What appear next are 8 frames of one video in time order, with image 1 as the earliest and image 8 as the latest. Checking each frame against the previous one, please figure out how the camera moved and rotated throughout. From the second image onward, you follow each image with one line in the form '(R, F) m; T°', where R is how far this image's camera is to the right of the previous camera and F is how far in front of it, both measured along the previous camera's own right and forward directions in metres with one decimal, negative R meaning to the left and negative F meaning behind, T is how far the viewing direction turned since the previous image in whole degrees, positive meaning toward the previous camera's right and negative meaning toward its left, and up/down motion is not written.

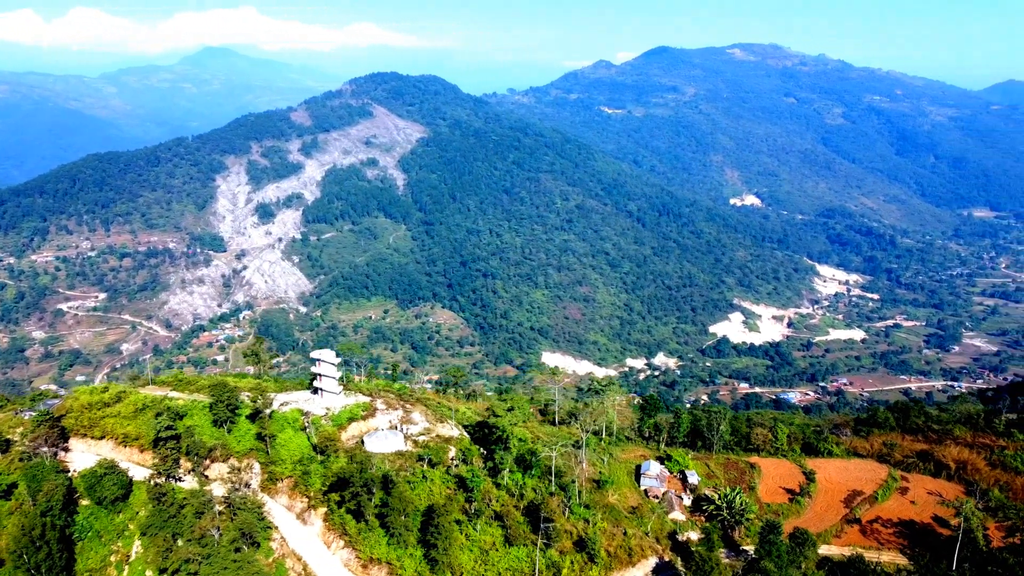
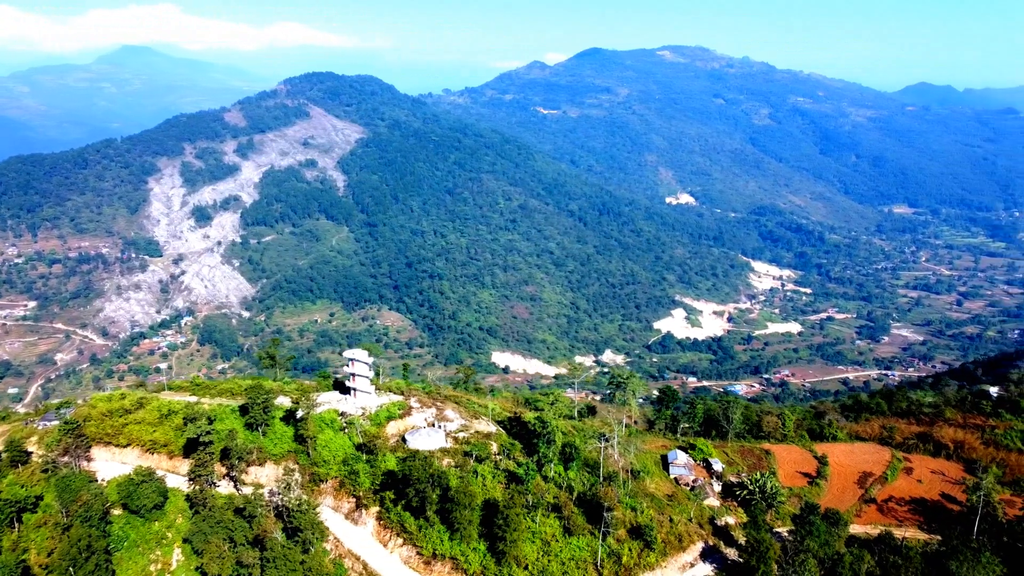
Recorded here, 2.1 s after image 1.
(-2.6, -0.2) m; +5°
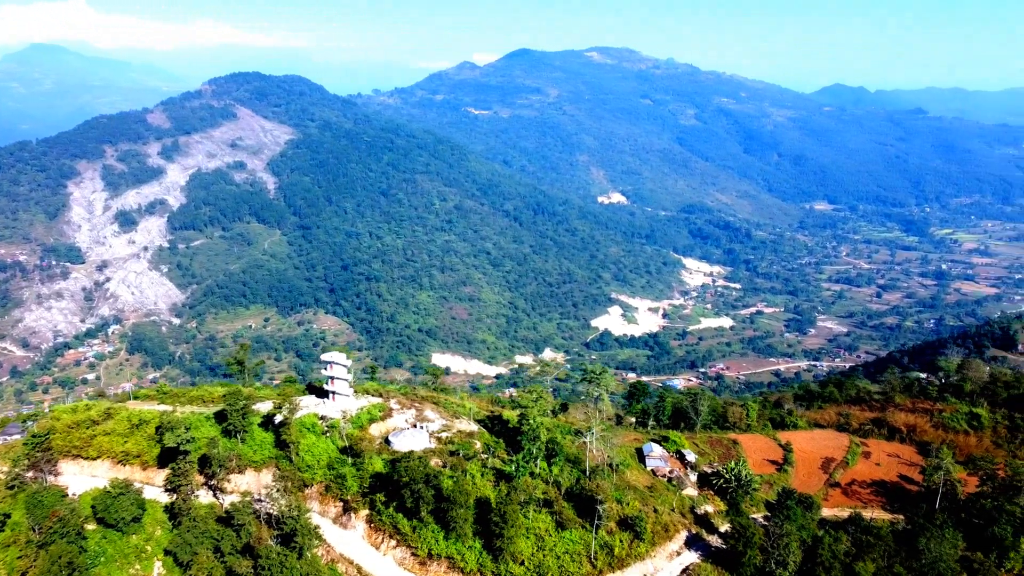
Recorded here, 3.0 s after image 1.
(-1.2, -0.1) m; +5°
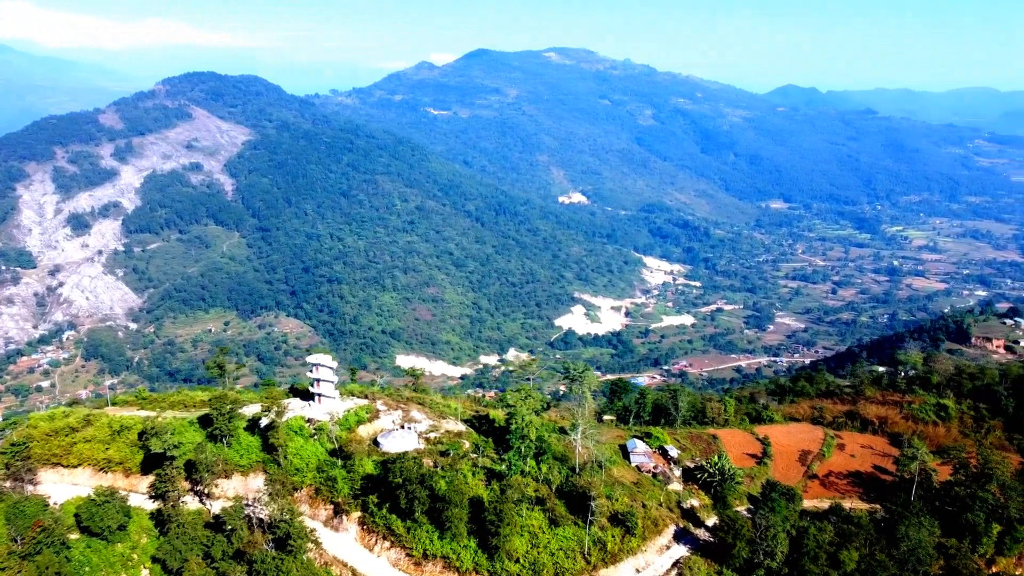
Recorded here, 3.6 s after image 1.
(-0.7, -0.1) m; +3°
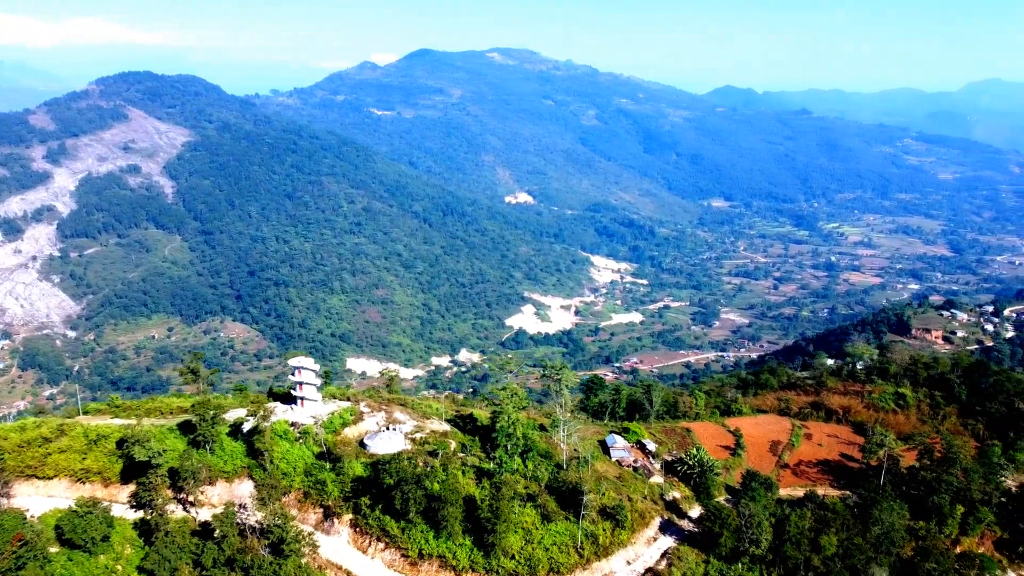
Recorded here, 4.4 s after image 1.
(-1.0, -0.1) m; +4°
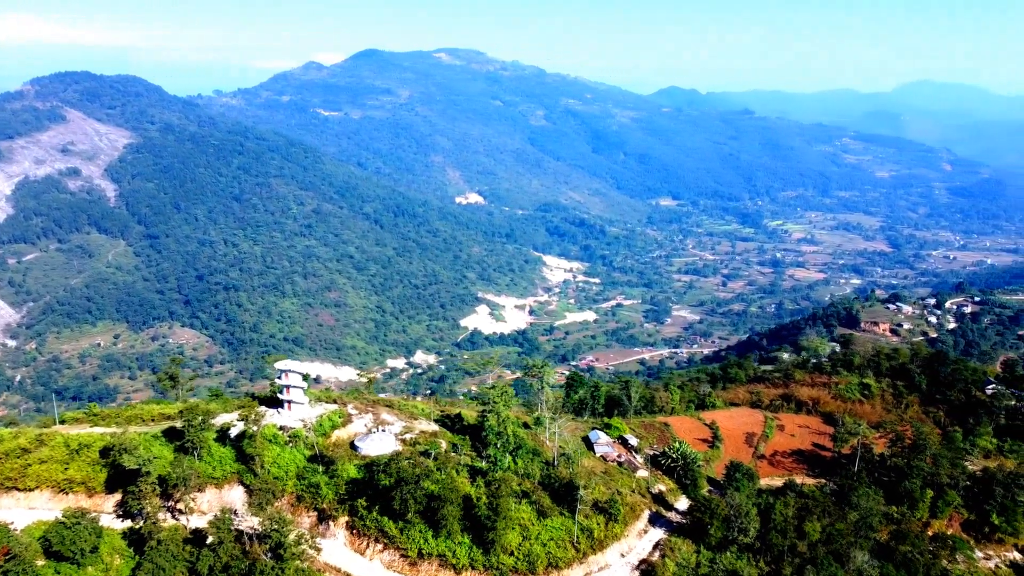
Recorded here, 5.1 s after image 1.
(-1.0, -0.1) m; +4°
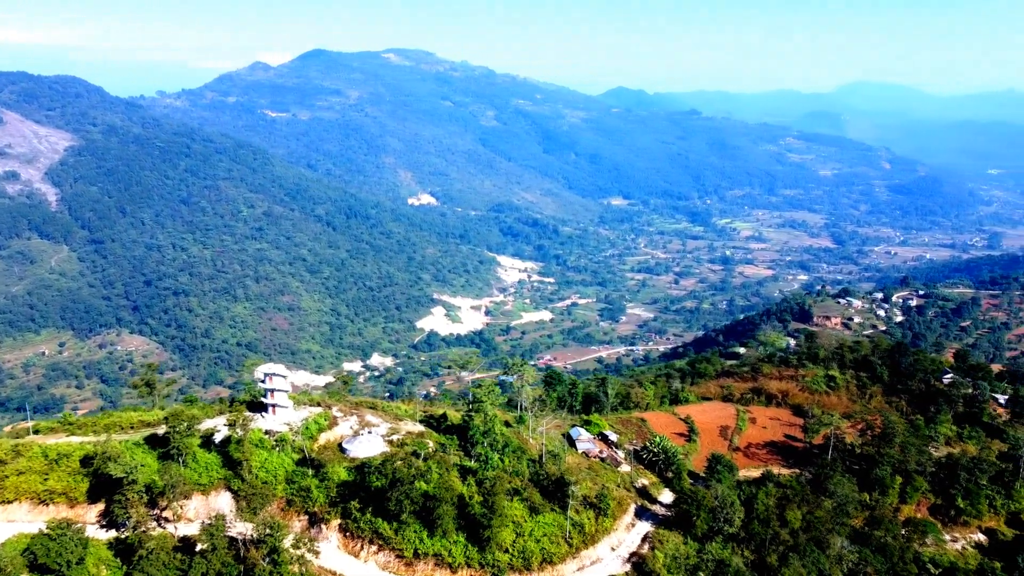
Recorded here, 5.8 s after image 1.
(-0.8, -0.1) m; +3°
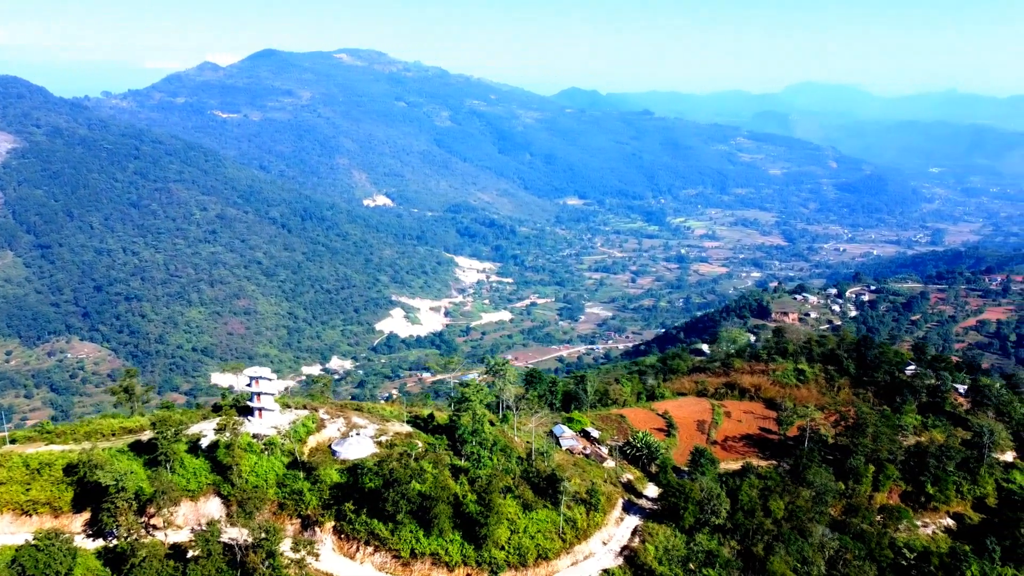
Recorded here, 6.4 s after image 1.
(-0.8, -0.1) m; +3°
